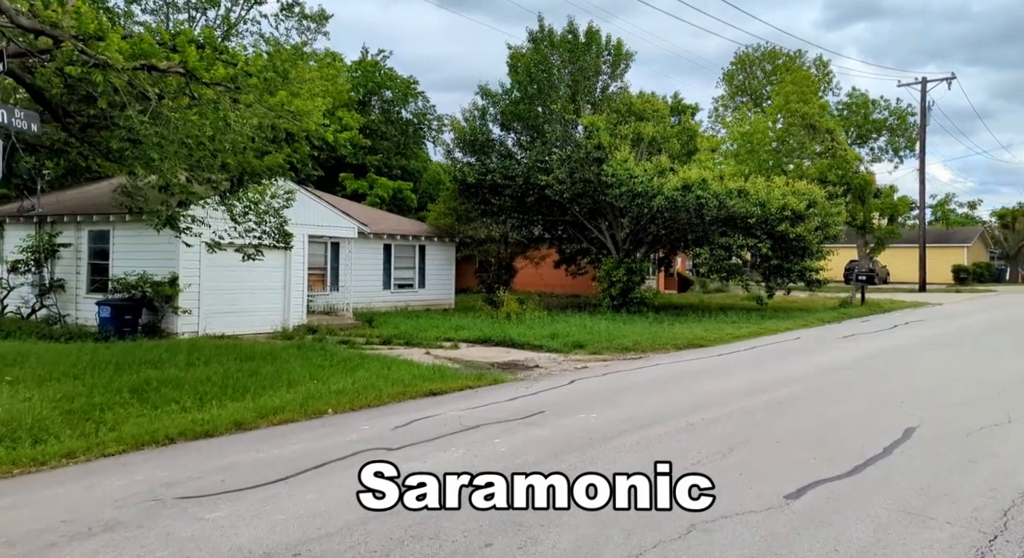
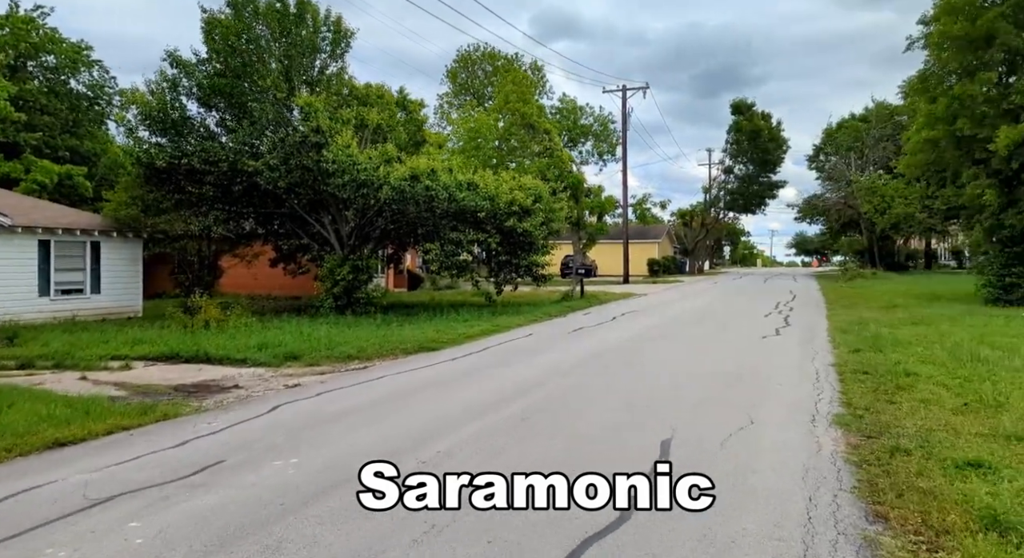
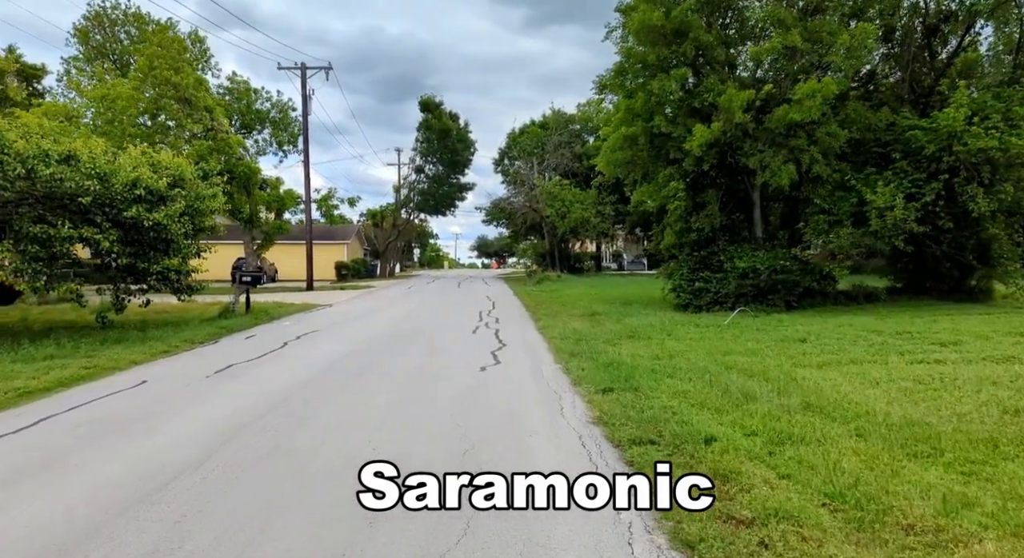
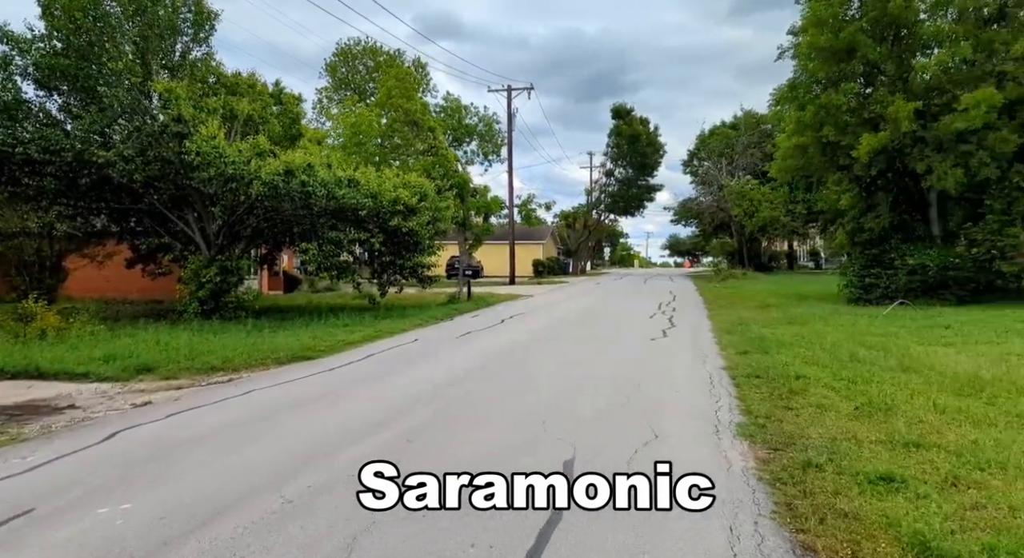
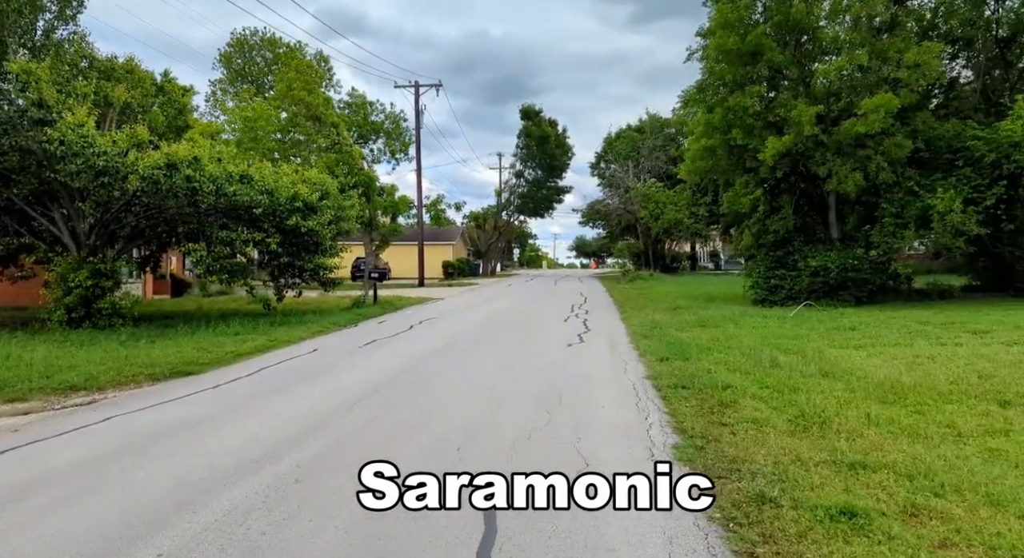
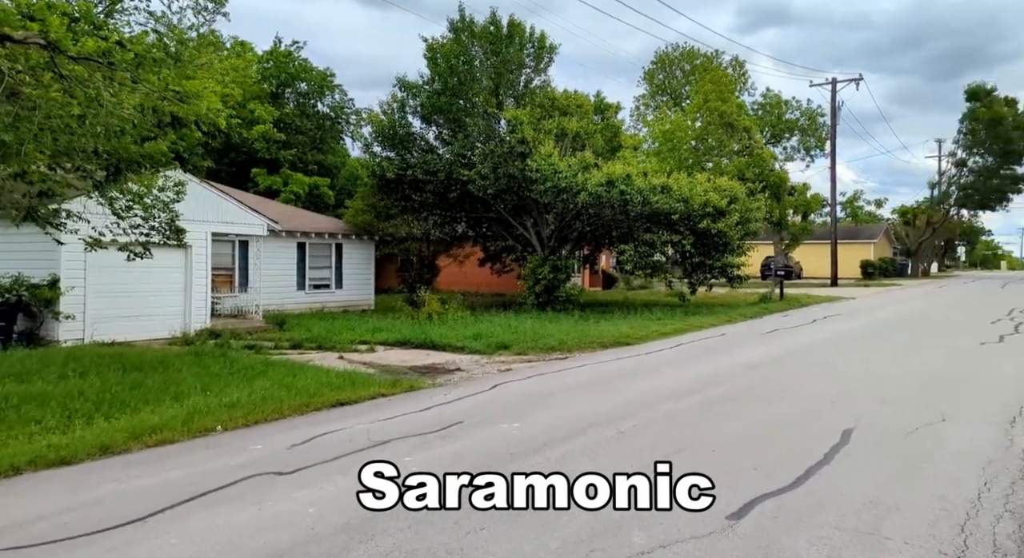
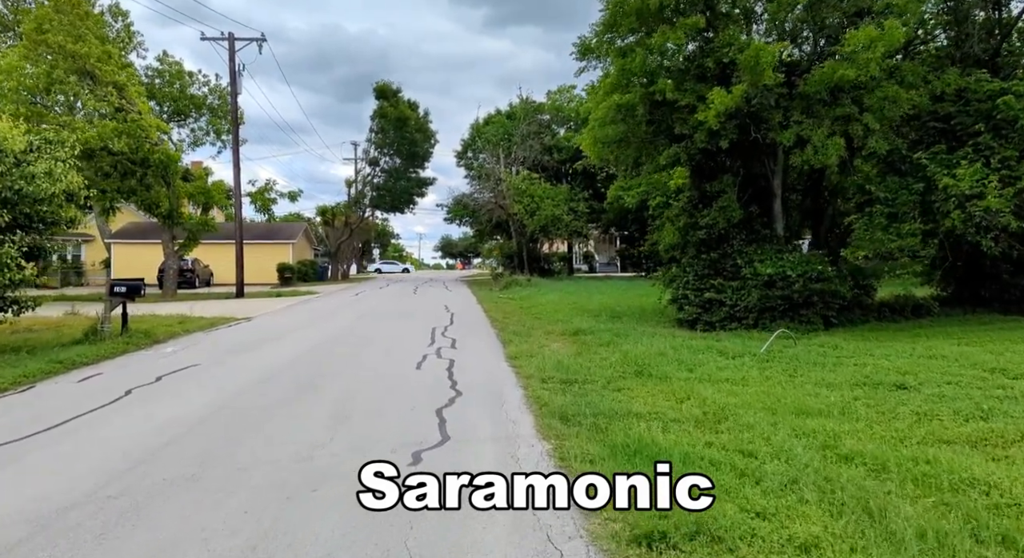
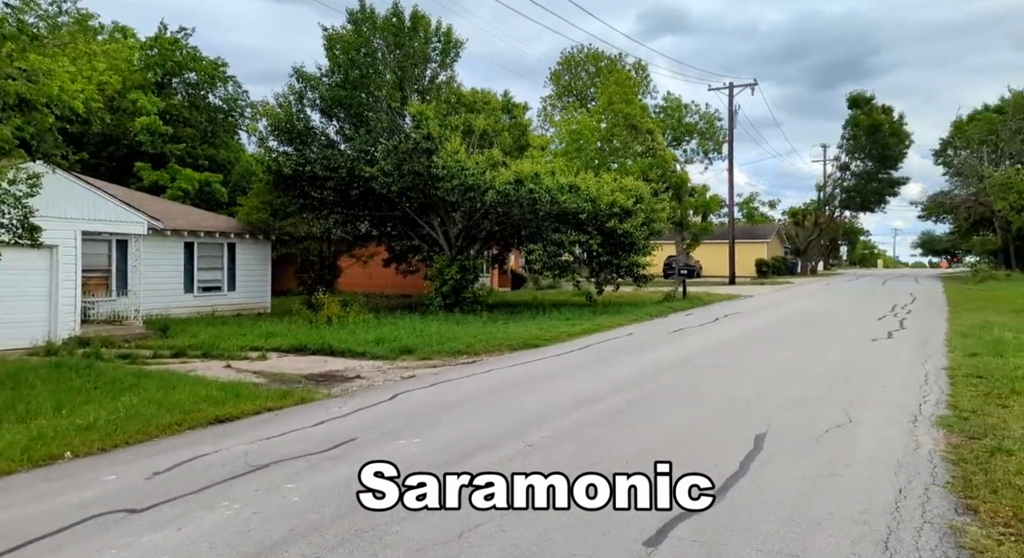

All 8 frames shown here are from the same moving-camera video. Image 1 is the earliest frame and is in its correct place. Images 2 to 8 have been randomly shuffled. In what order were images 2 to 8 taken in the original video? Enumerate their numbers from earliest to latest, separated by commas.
6, 8, 2, 4, 5, 3, 7
